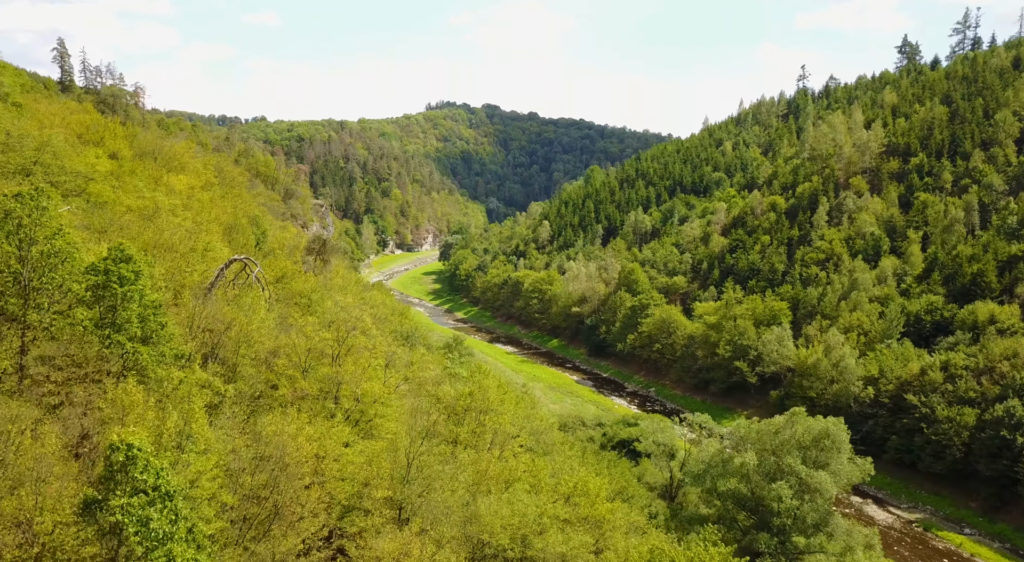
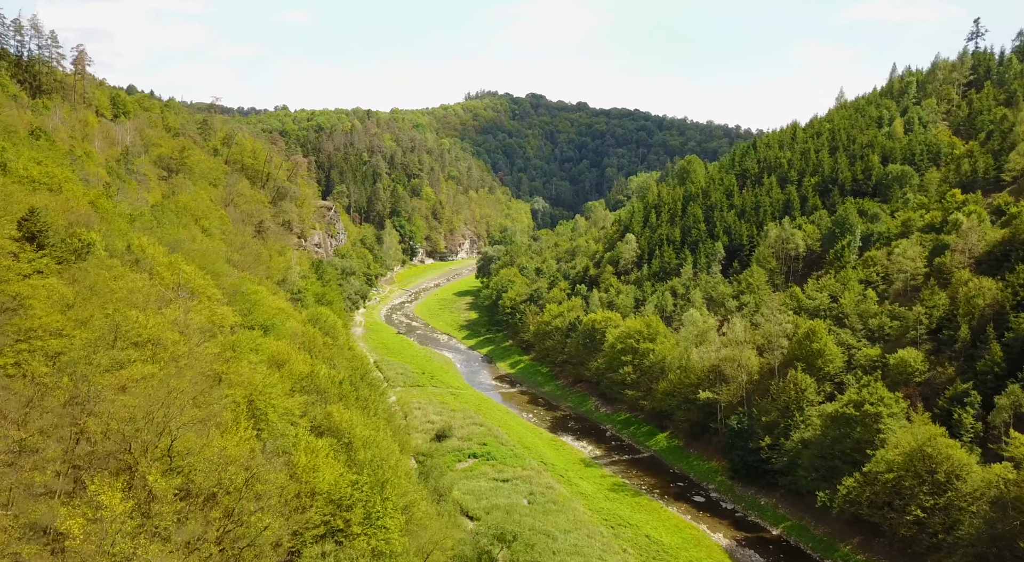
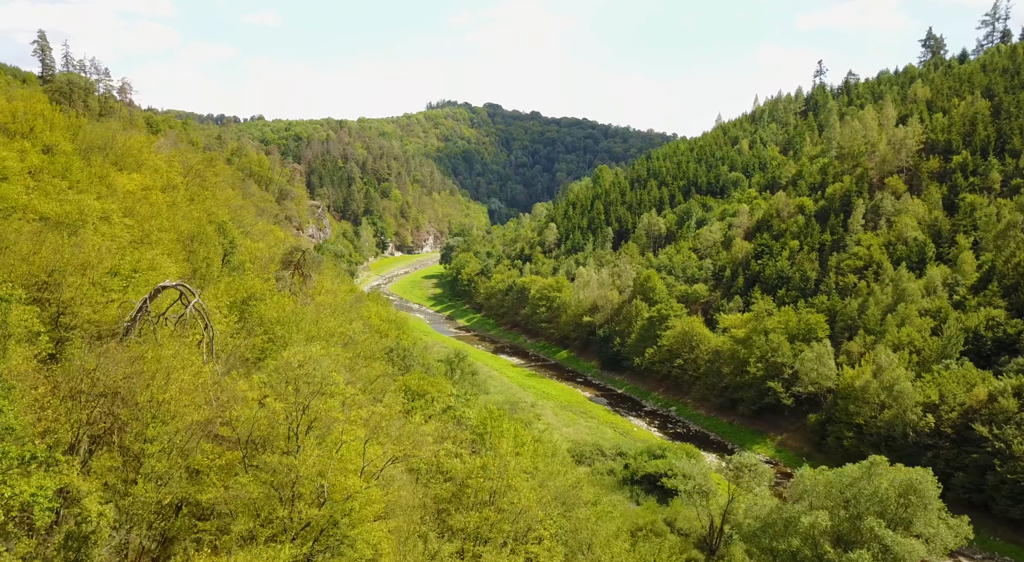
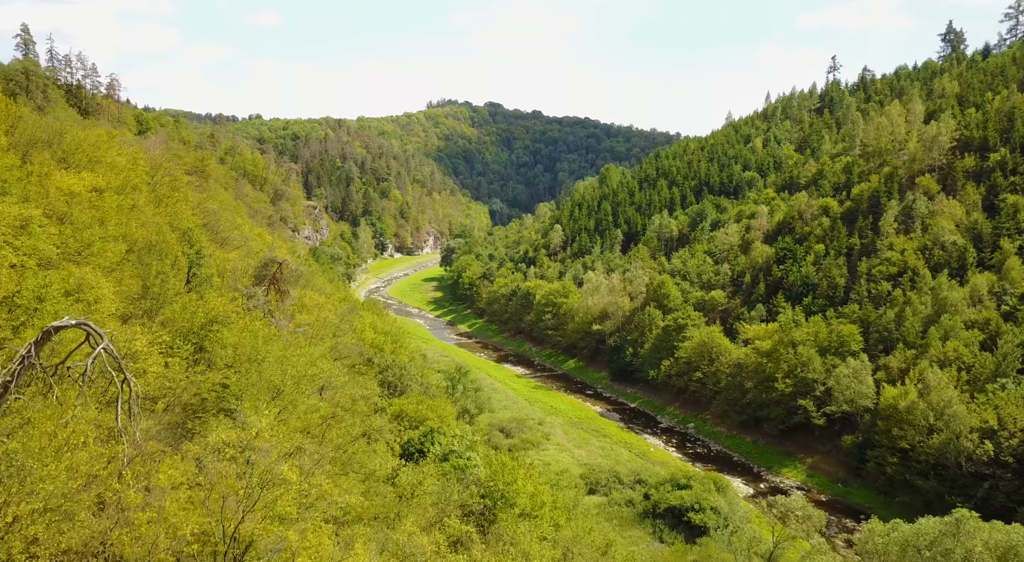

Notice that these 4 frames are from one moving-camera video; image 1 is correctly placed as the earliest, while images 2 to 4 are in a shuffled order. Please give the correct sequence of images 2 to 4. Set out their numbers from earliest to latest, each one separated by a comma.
3, 4, 2
